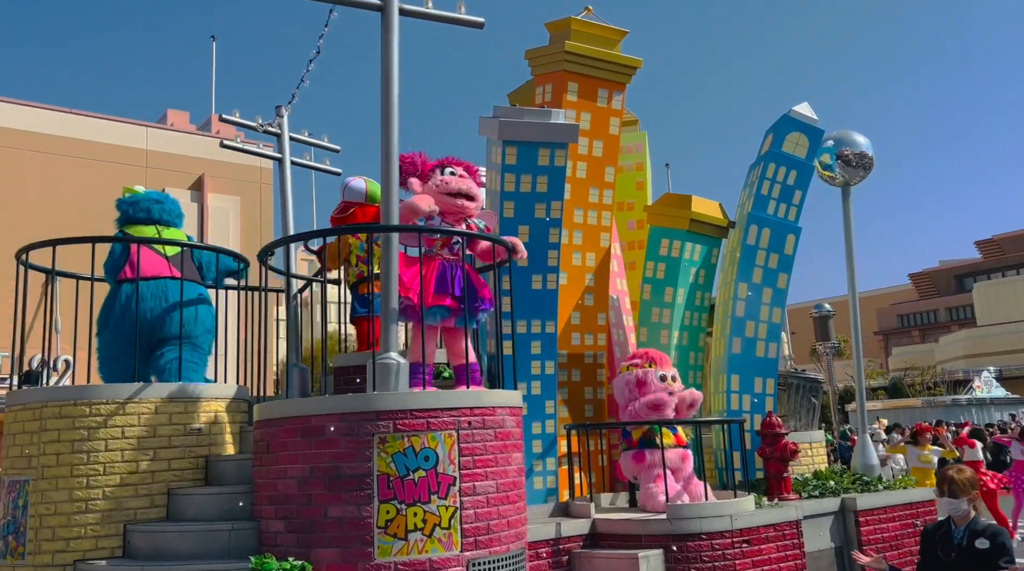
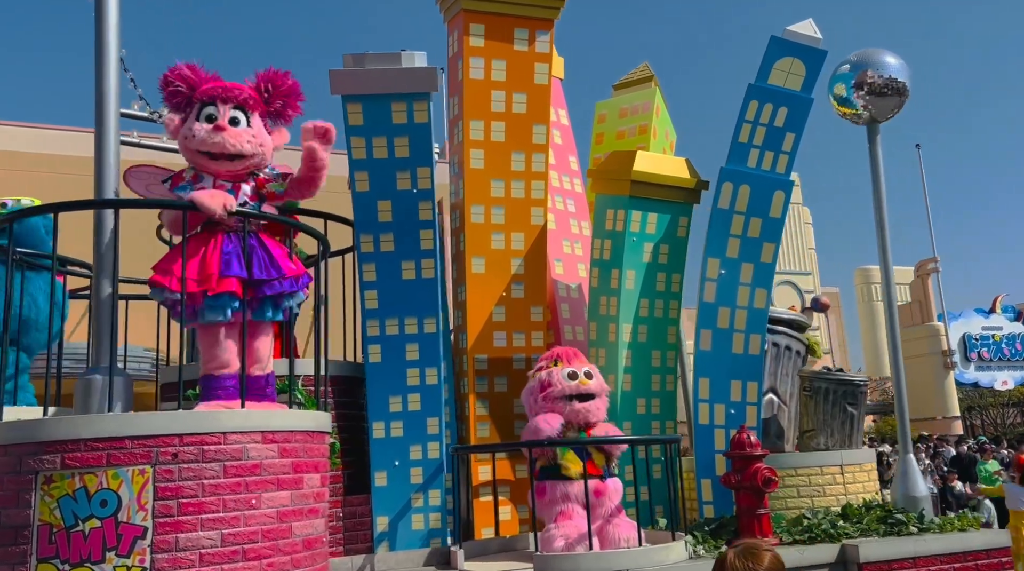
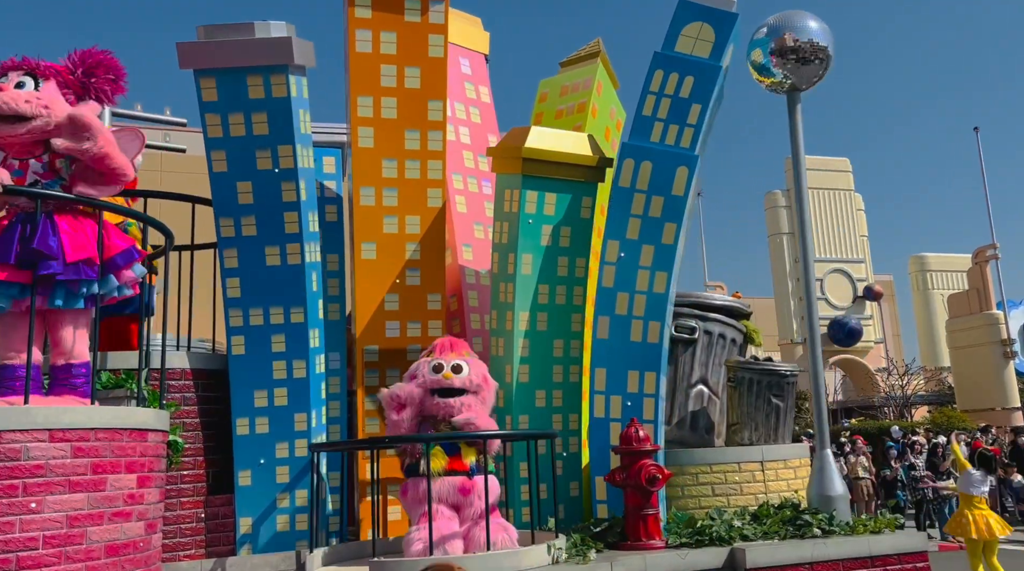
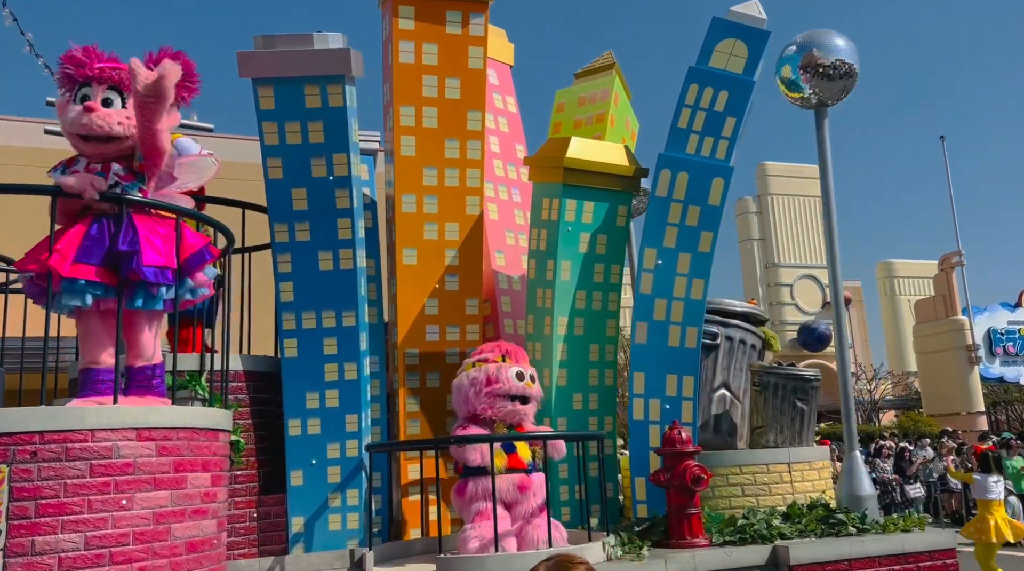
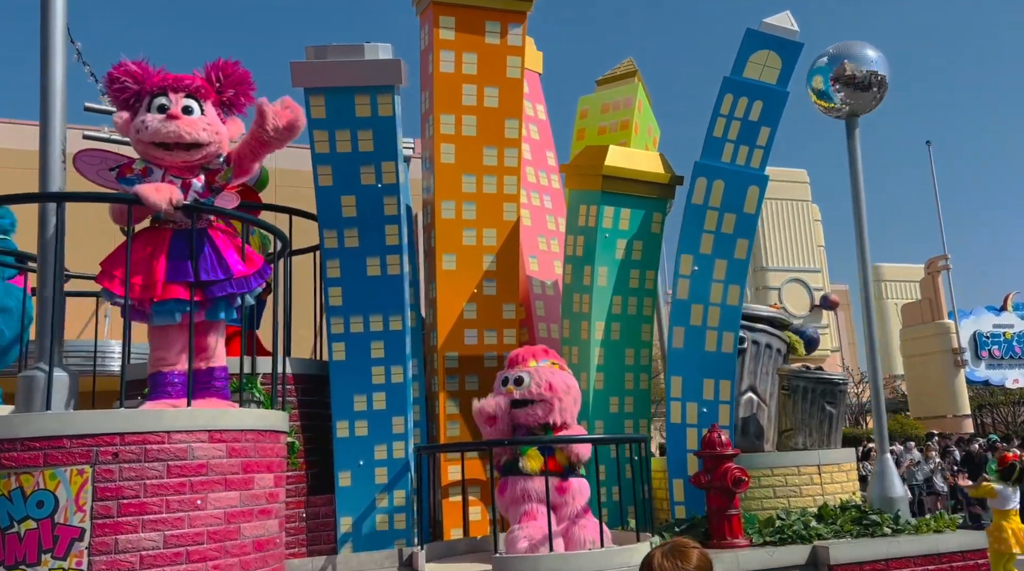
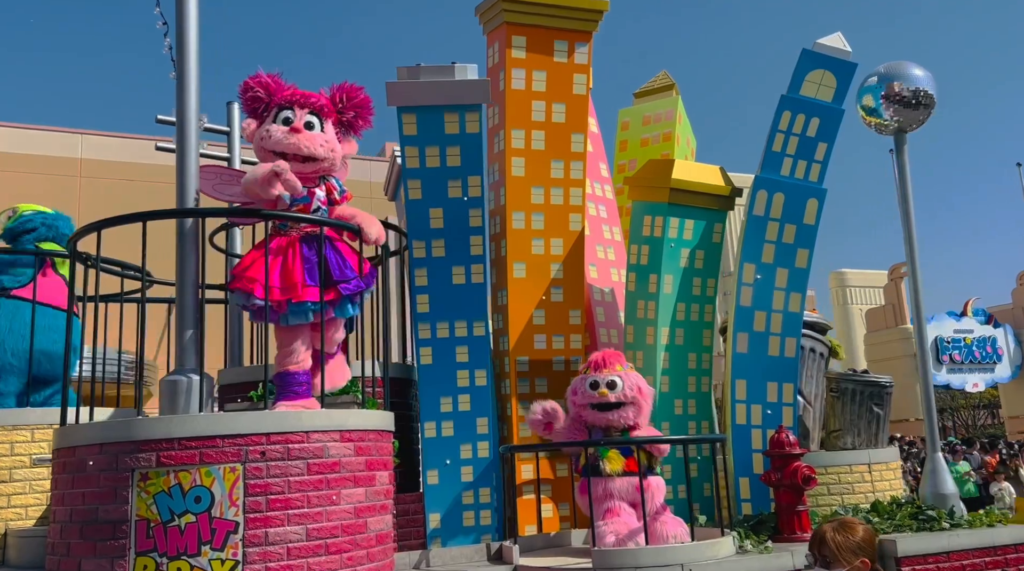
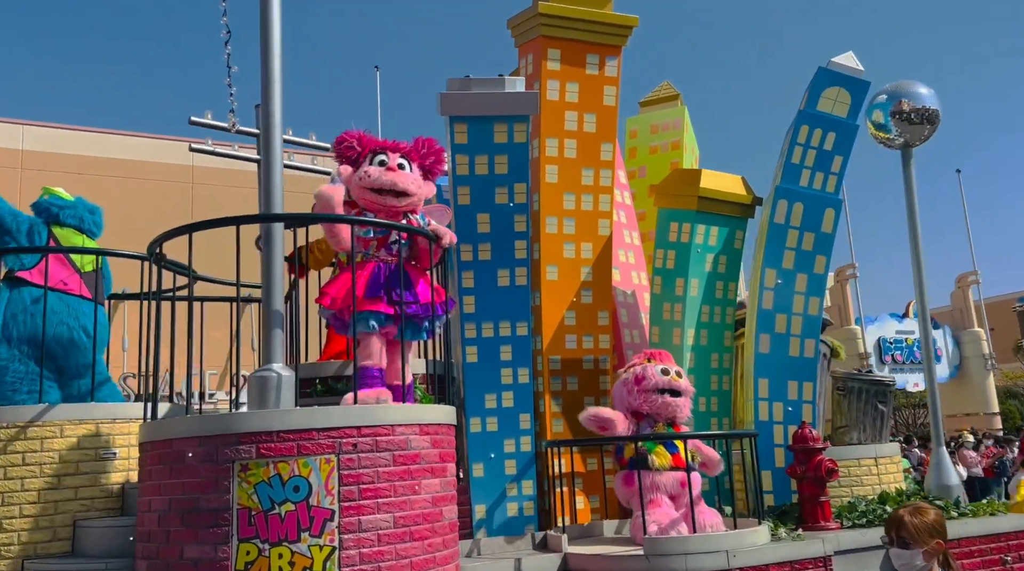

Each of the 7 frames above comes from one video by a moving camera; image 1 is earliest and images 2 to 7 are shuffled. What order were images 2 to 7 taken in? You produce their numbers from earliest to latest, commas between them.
7, 6, 2, 5, 4, 3
